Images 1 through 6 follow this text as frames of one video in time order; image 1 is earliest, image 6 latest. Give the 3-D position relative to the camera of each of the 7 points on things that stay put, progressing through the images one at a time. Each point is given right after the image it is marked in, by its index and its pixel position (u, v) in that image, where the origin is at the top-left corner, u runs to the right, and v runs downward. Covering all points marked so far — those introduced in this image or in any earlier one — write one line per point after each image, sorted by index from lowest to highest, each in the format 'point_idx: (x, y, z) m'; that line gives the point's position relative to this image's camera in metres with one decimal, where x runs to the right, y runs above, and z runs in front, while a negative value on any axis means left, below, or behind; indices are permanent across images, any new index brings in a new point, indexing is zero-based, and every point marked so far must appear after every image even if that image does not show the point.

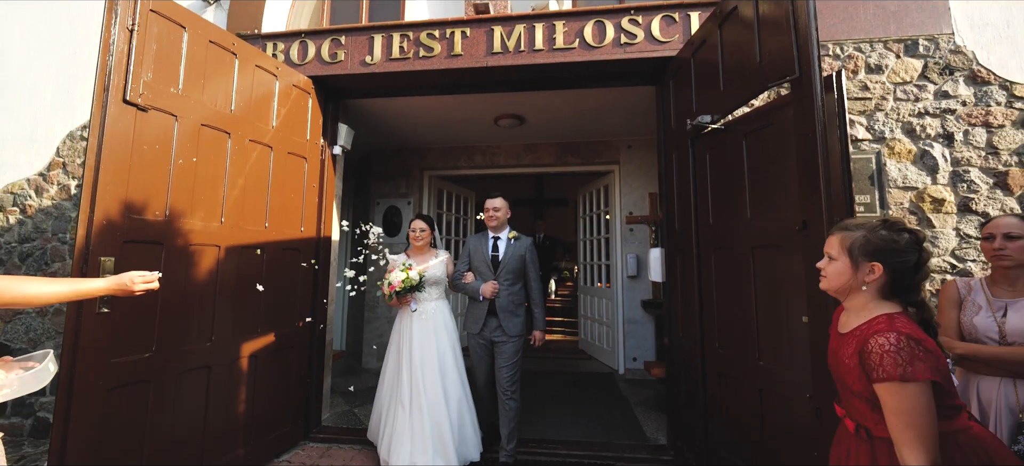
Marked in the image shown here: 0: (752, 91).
0: (+1.4, +0.8, +2.3) m
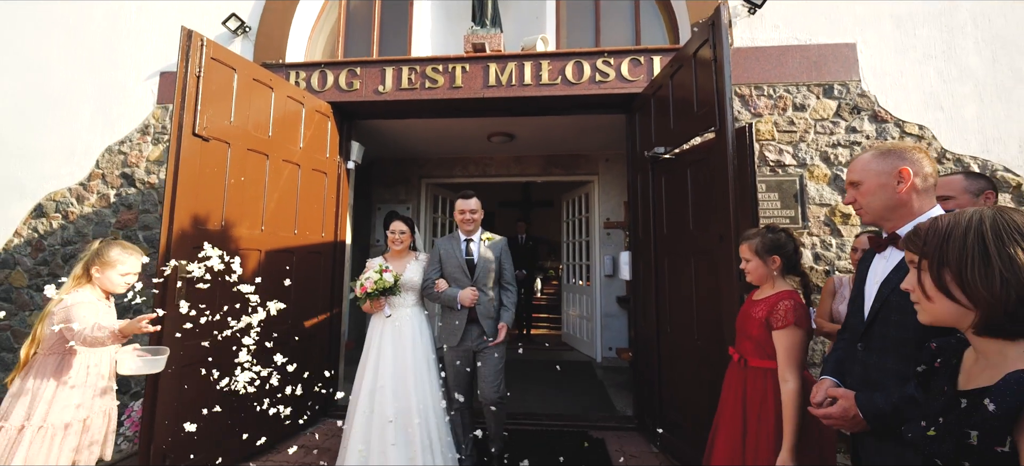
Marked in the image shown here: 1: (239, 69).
0: (+1.3, +0.8, +2.9) m
1: (-2.2, +1.3, +3.2) m
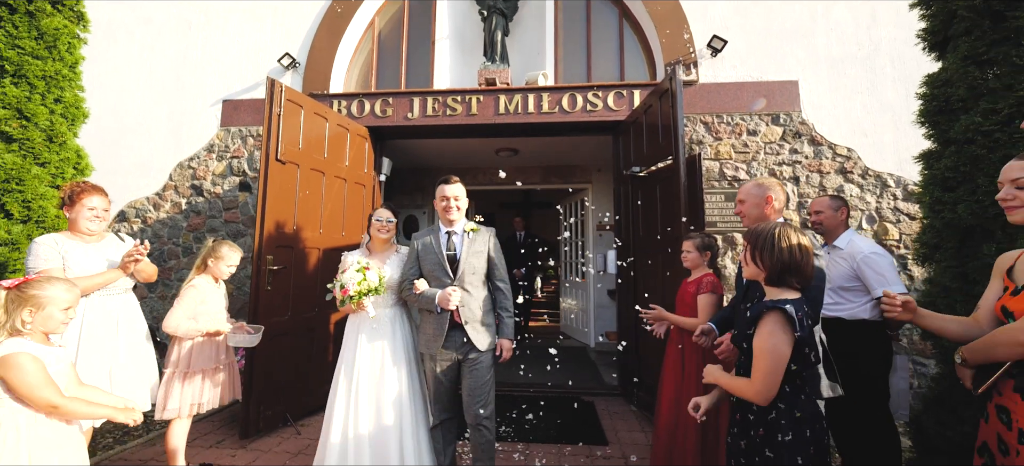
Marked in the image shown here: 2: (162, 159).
0: (+1.4, +0.7, +3.8) m
1: (-2.1, +1.3, +4.1) m
2: (-4.7, +1.0, +5.3) m
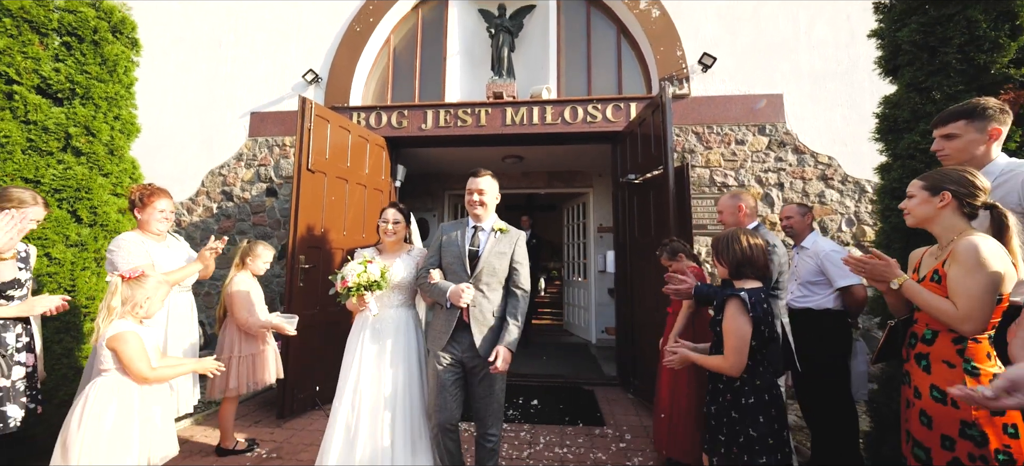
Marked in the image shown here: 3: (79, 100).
0: (+1.5, +0.7, +4.2) m
1: (-2.1, +1.3, +4.5) m
2: (-4.6, +1.0, +5.8) m
3: (-4.0, +1.2, +3.7) m
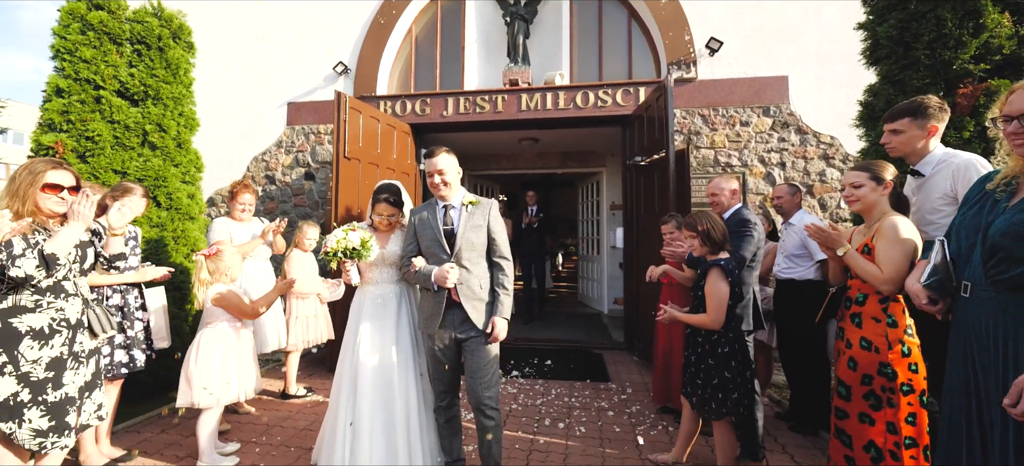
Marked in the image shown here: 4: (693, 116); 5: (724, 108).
0: (+1.7, +1.0, +4.5) m
1: (-1.9, +1.5, +5.0) m
2: (-4.4, +1.3, +6.4) m
3: (-3.8, +1.4, +4.2) m
4: (+2.5, +1.6, +5.4) m
5: (+2.8, +1.7, +5.3) m
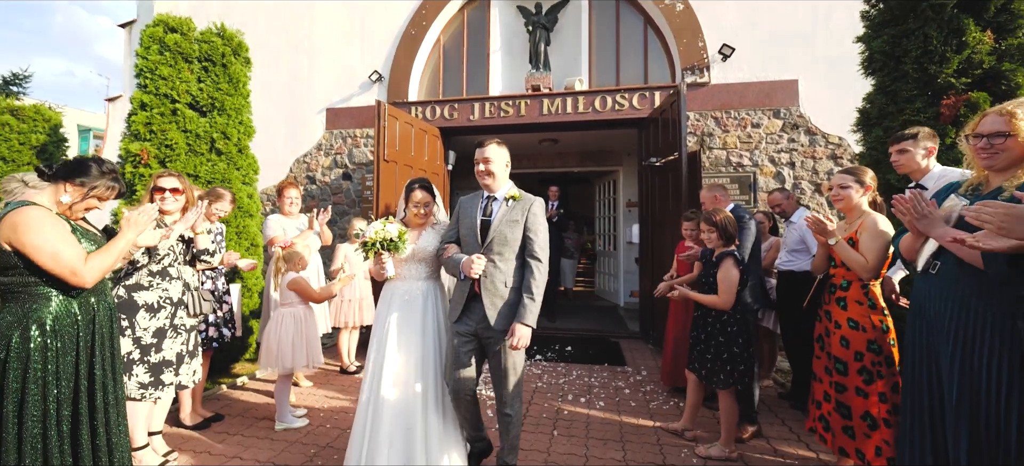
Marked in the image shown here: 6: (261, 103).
0: (+2.0, +1.0, +4.9) m
1: (-1.6, +1.6, +5.4) m
2: (-4.0, +1.3, +6.9) m
3: (-3.5, +1.5, +4.8) m
4: (+2.8, +1.6, +5.7) m
5: (+3.2, +1.7, +5.6) m
6: (-4.4, +2.3, +7.0) m
